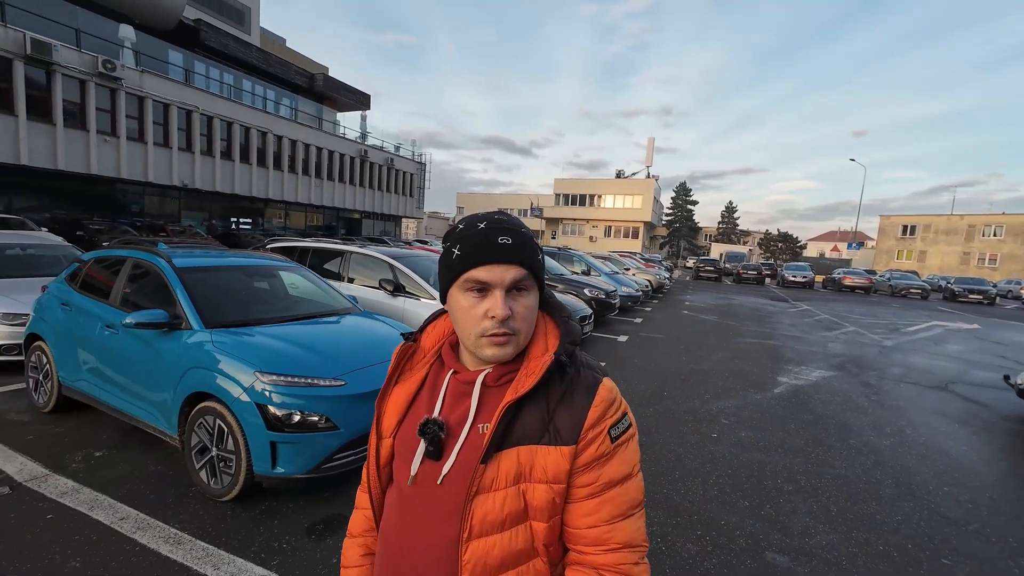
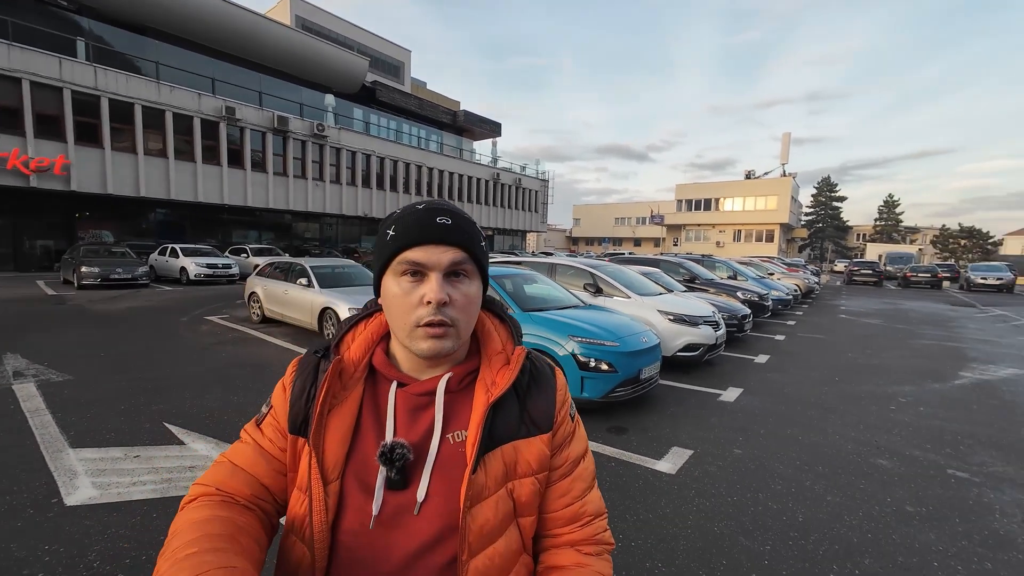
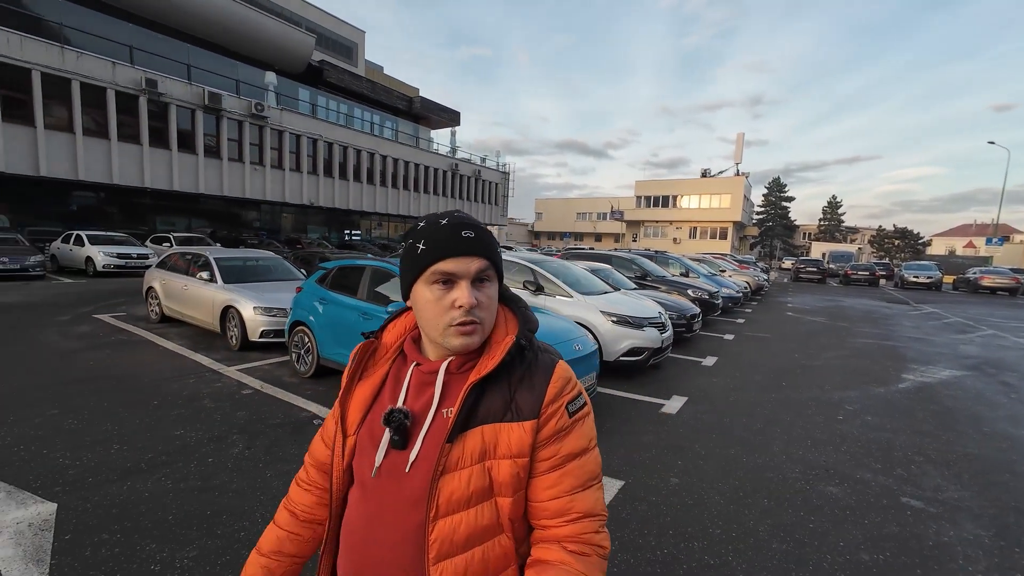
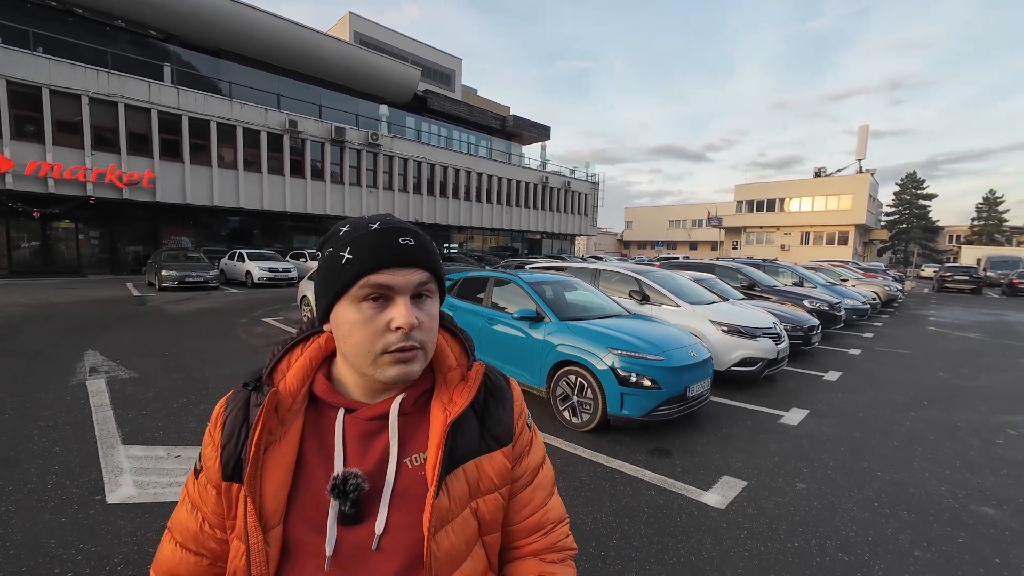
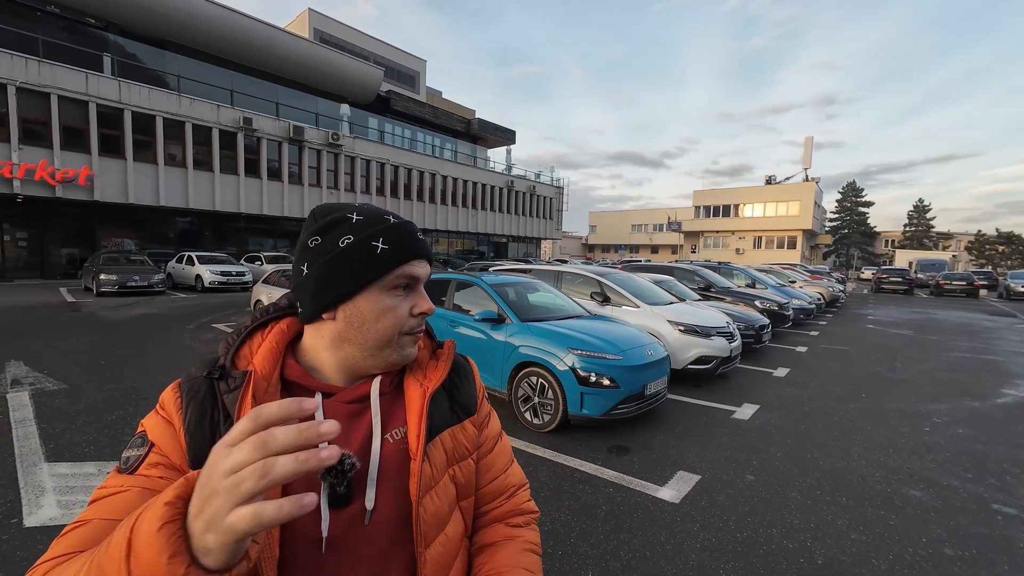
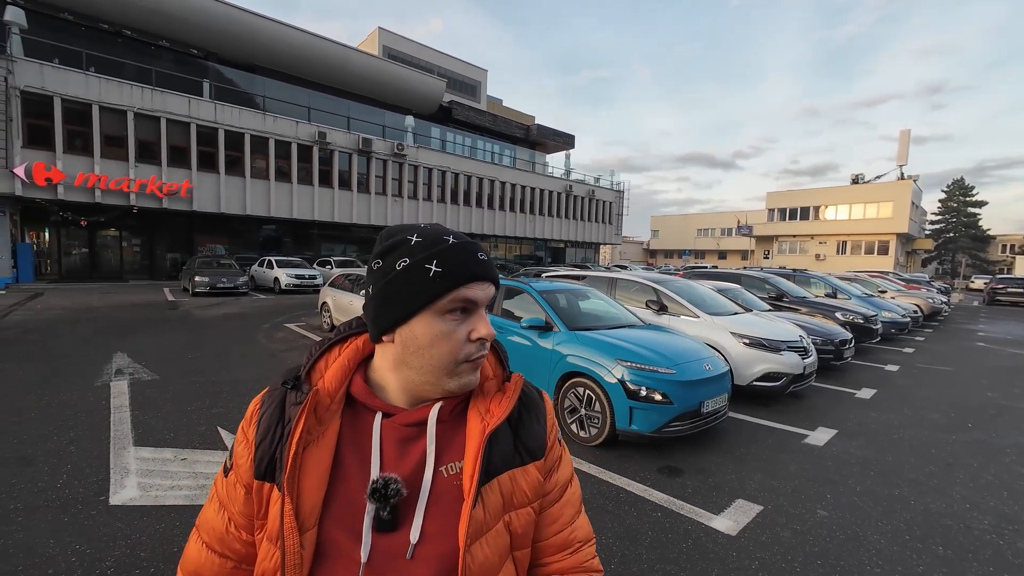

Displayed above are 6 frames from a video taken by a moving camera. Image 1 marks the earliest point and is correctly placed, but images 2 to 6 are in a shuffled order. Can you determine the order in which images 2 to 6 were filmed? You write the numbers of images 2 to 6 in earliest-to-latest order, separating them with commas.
3, 5, 6, 4, 2
